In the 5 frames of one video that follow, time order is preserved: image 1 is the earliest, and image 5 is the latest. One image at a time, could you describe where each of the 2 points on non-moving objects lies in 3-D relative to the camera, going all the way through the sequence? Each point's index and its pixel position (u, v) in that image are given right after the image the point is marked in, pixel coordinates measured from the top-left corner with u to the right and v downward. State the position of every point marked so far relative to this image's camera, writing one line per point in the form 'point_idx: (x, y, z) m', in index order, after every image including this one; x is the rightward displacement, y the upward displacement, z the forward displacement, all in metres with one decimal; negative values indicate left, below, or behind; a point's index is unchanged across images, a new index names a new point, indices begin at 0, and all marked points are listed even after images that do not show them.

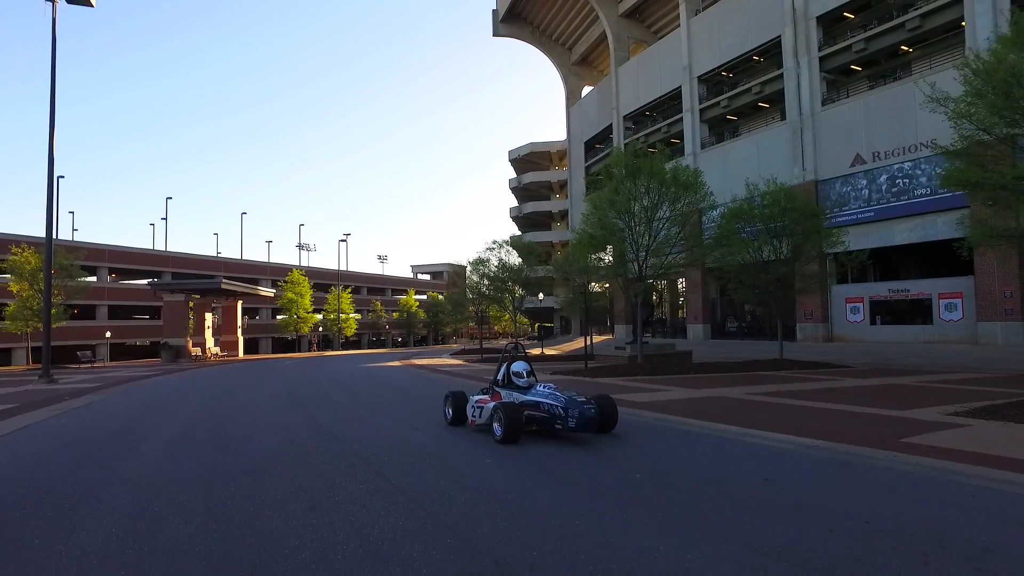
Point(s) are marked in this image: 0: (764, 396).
0: (+4.7, -1.9, +12.8) m
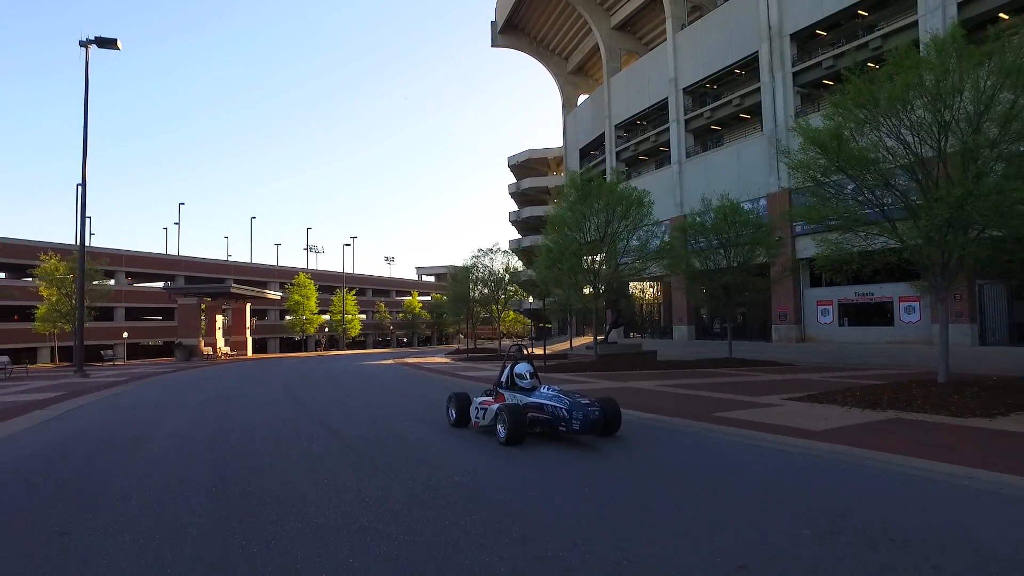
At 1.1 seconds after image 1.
0: (+3.8, -2.1, +15.2) m
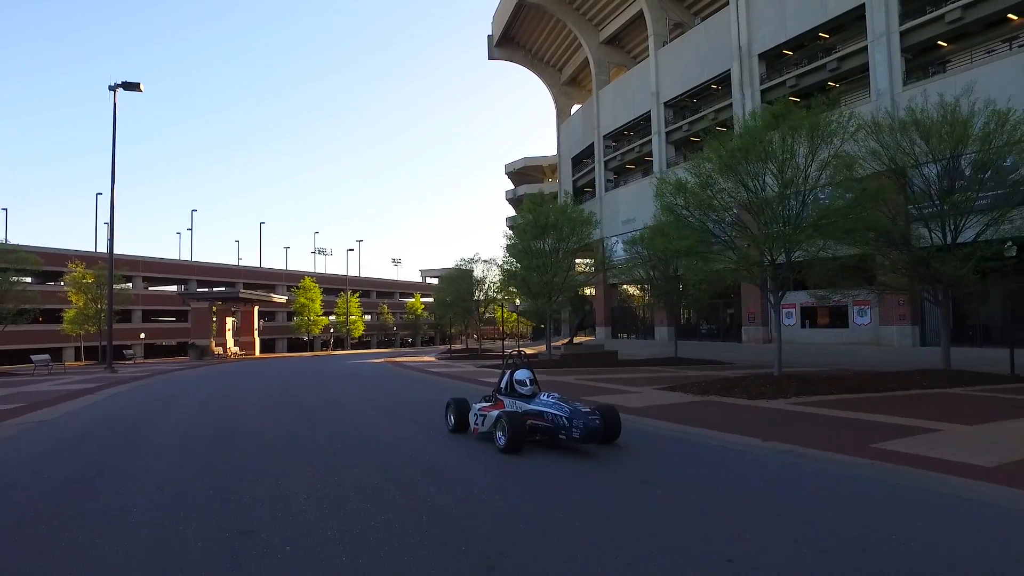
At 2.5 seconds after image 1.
0: (+2.6, -2.4, +18.2) m
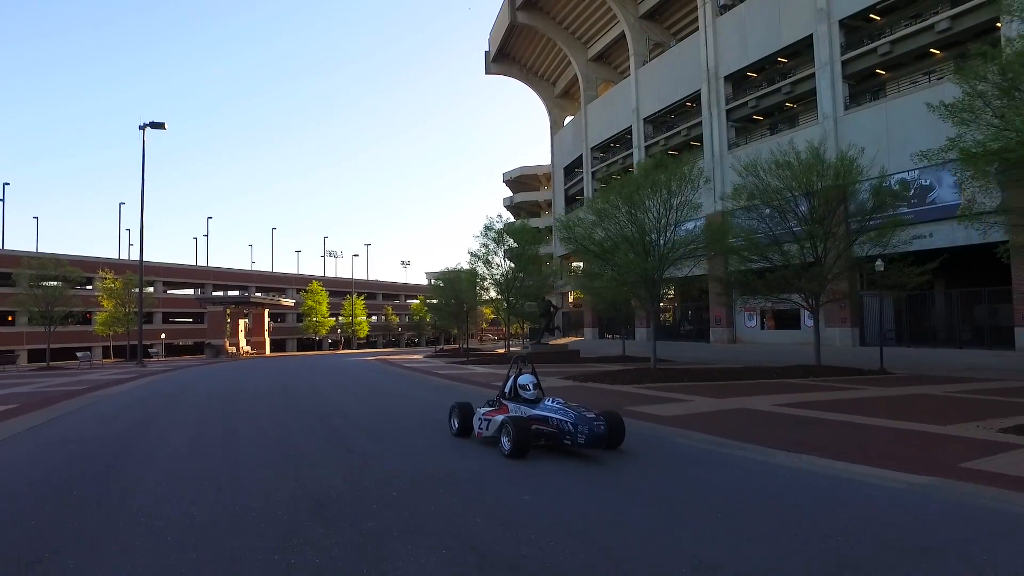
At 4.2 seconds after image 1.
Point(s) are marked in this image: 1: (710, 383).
0: (+1.2, -2.7, +22.2) m
1: (+4.6, -2.2, +16.6) m
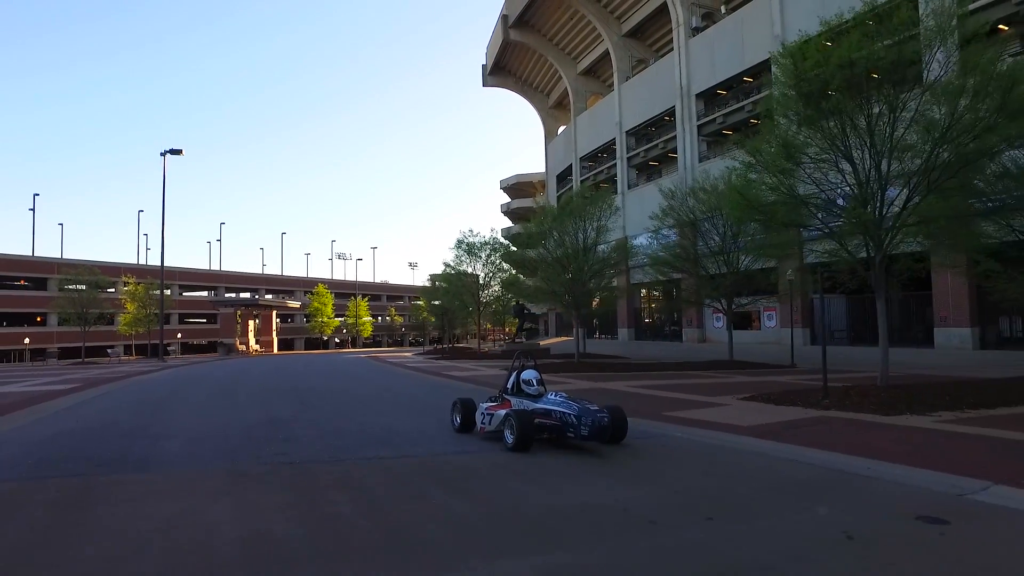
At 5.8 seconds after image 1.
0: (-0.2, -2.9, +26.1) m
1: (+3.2, -2.5, +20.4) m
